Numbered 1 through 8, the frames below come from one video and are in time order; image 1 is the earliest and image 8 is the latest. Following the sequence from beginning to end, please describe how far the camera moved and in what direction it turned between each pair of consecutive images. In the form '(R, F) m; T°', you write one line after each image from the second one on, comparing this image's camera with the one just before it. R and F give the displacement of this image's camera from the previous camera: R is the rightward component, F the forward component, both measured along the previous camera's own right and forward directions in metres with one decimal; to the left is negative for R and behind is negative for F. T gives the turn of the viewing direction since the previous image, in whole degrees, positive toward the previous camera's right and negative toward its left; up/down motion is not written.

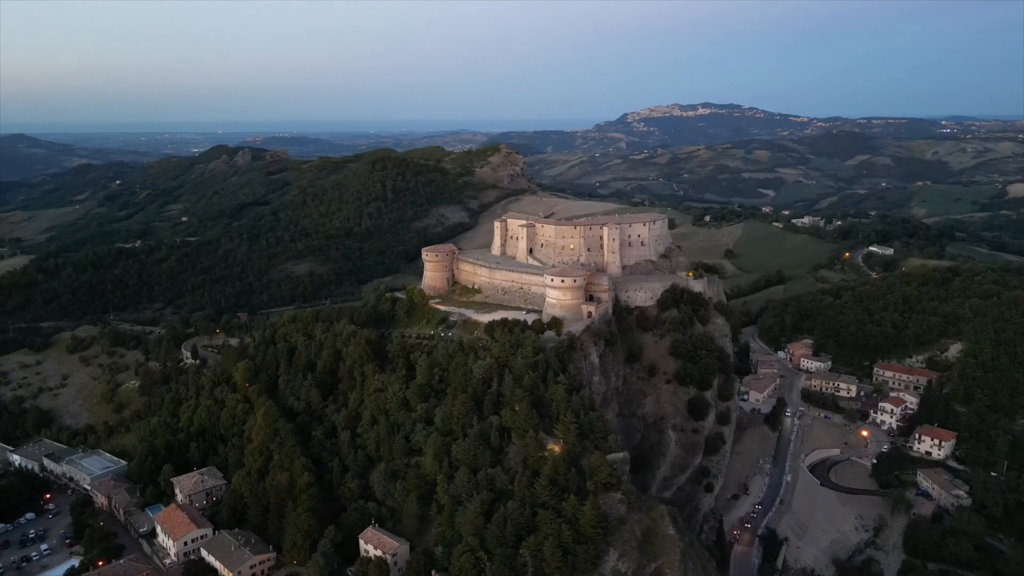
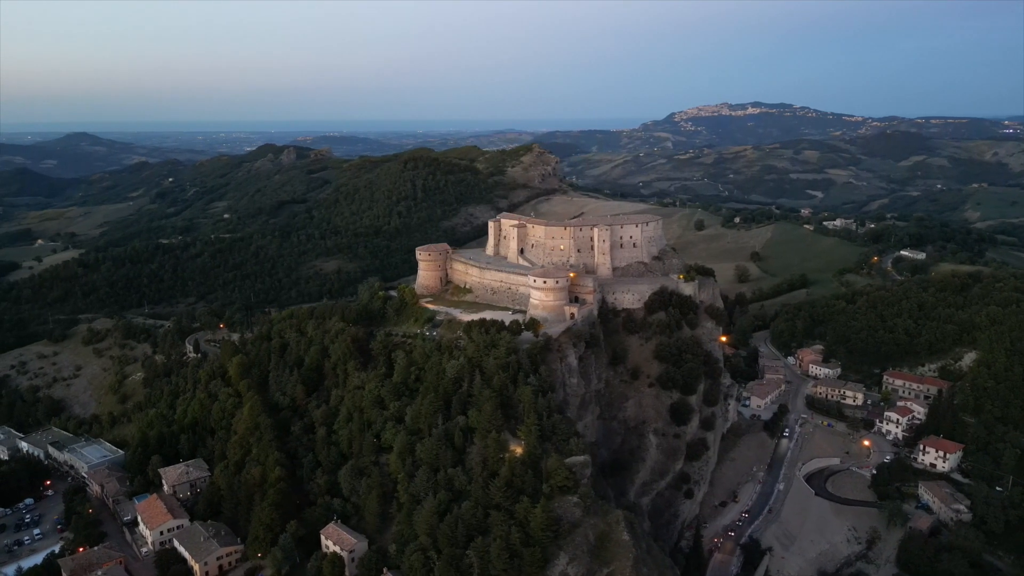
(+3.2, +0.2) m; -3°
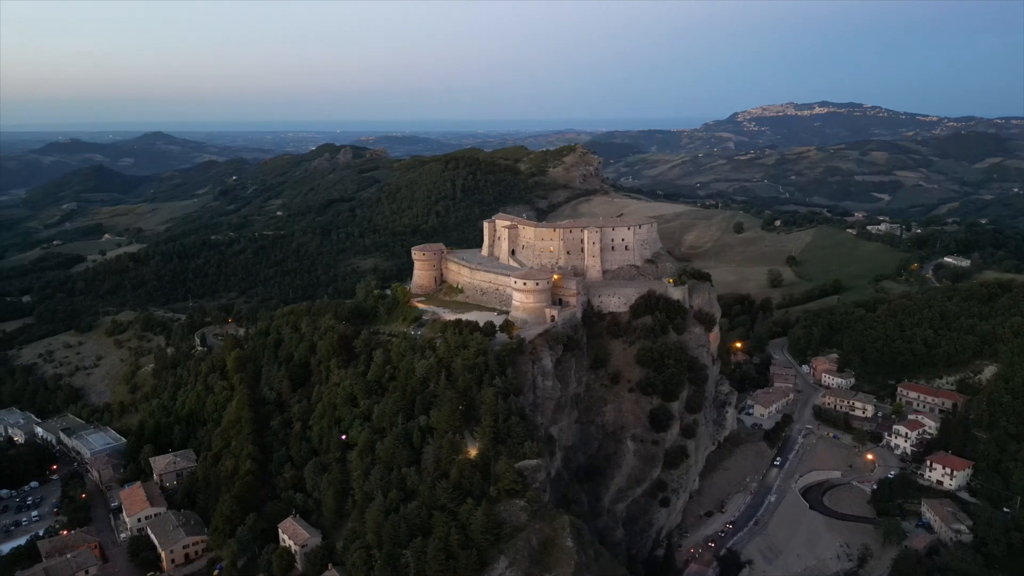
(+4.0, +0.3) m; -4°
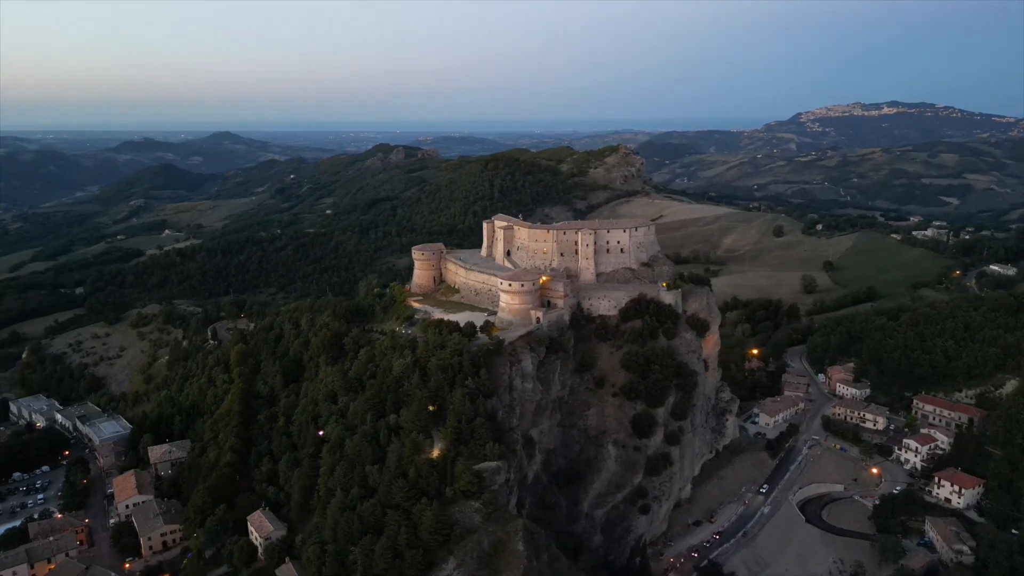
(+3.5, +0.2) m; -4°
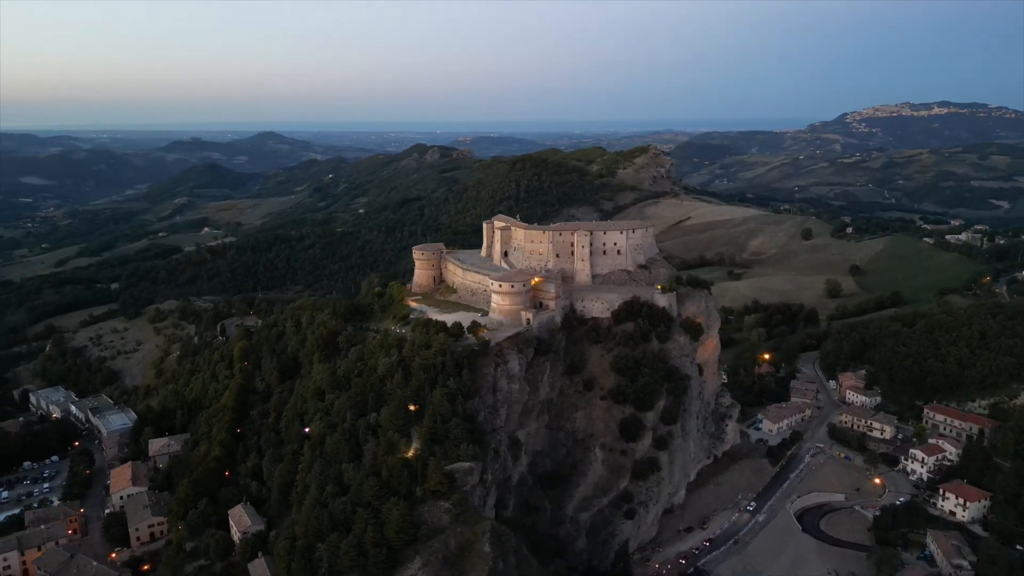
(+2.4, +0.1) m; -3°
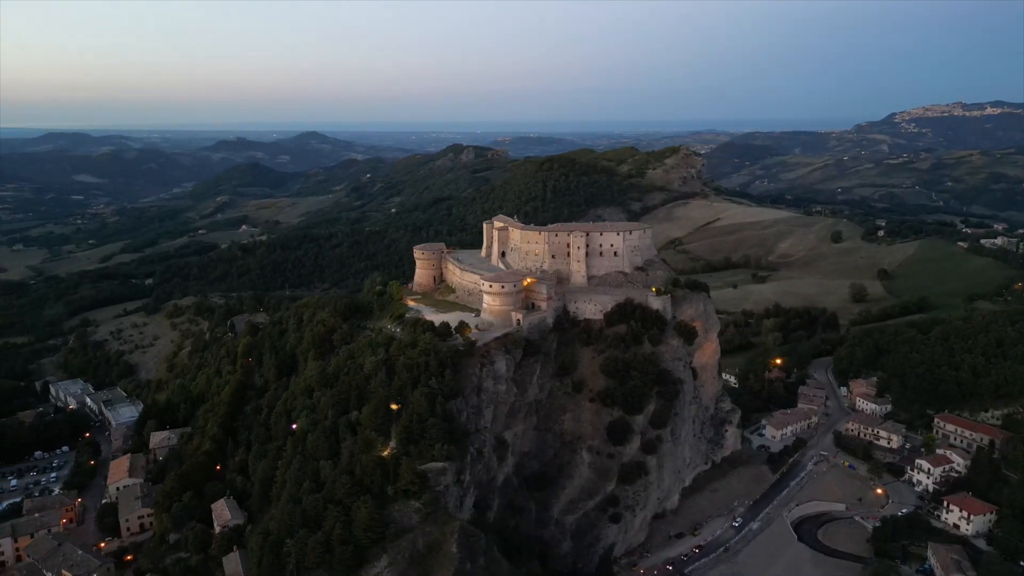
(+2.4, +0.1) m; -3°
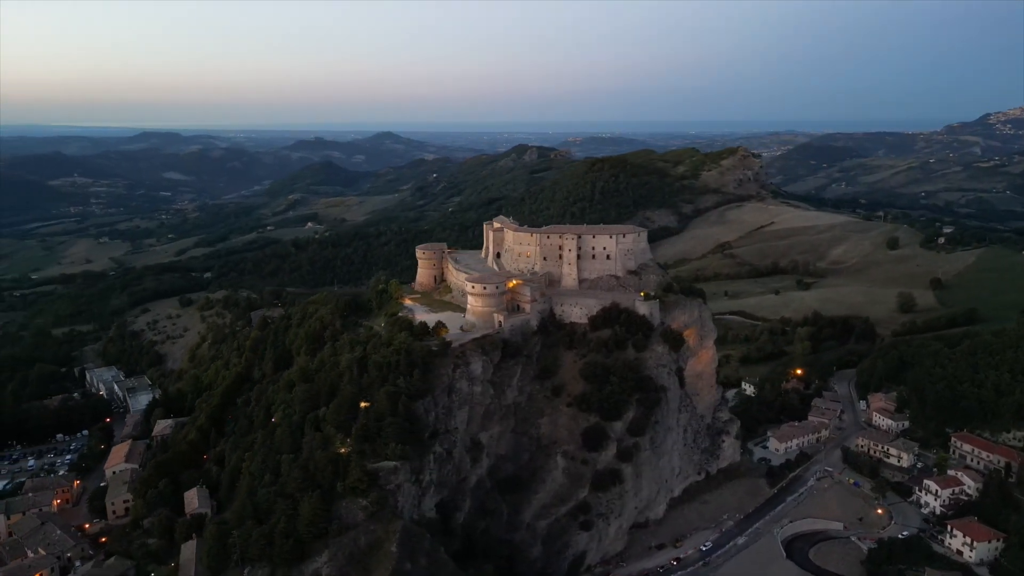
(+4.4, +0.3) m; -5°
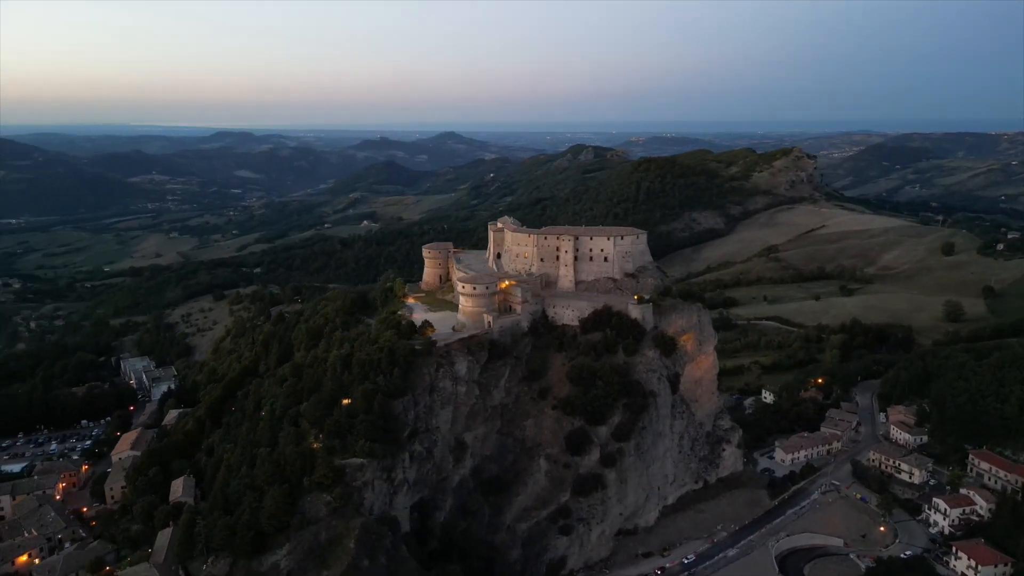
(+3.6, +0.3) m; -5°
